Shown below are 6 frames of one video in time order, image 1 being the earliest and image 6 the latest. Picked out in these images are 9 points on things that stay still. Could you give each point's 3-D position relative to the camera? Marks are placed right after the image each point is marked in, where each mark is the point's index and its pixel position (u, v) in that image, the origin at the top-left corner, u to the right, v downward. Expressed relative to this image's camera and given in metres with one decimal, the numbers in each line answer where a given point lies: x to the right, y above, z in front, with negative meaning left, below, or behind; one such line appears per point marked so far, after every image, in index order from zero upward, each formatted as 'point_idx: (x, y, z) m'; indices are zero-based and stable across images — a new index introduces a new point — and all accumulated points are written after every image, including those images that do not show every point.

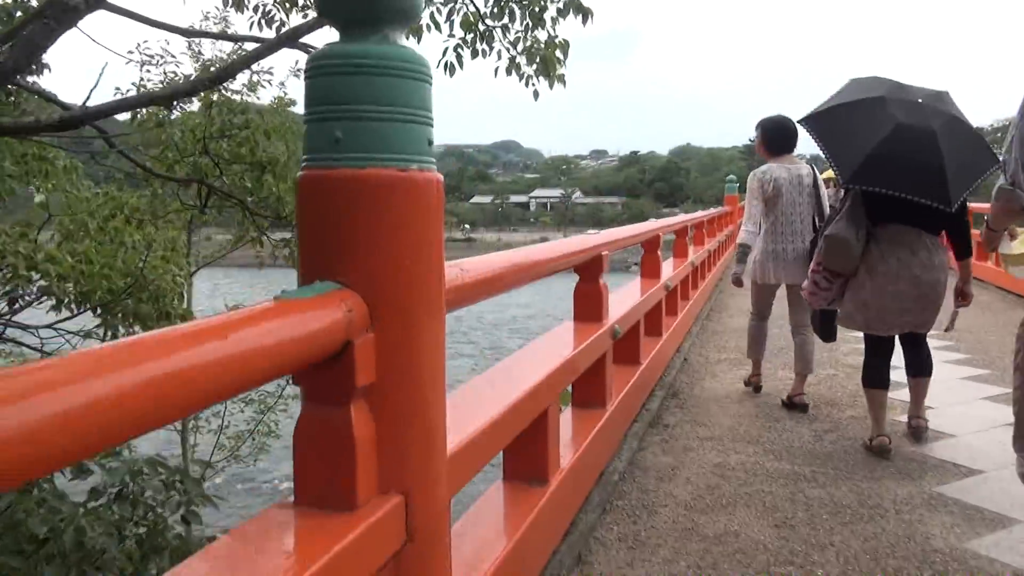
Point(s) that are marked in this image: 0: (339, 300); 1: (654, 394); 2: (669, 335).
0: (-0.3, 0.0, +1.1) m
1: (+0.7, -0.5, +3.9) m
2: (+0.9, -0.3, +4.7) m
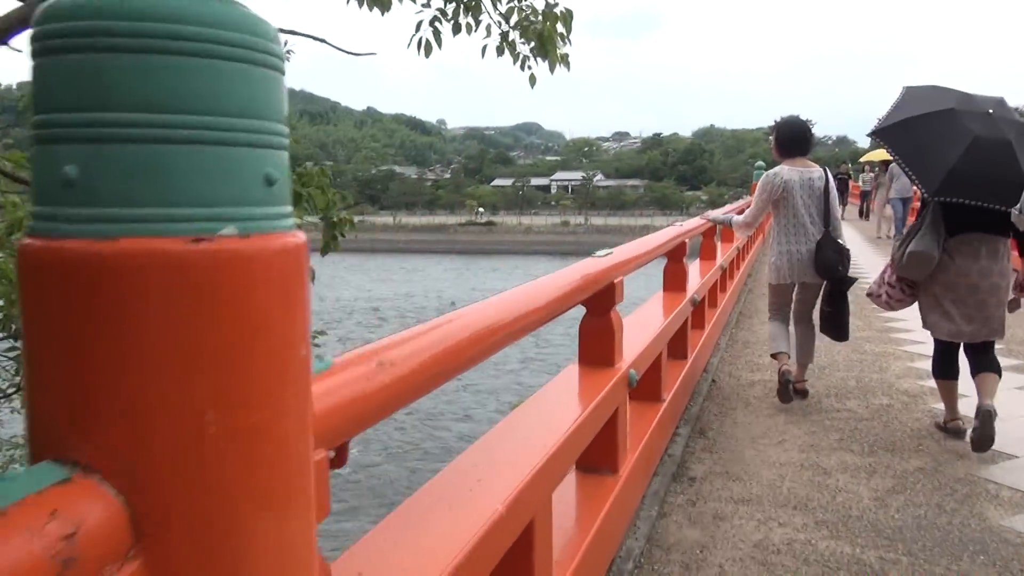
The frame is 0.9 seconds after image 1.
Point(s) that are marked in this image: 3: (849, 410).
0: (-0.3, -0.2, +0.6) m
1: (+0.7, -0.6, +3.3) m
2: (+1.0, -0.3, +4.1) m
3: (+1.6, -0.6, +3.7) m
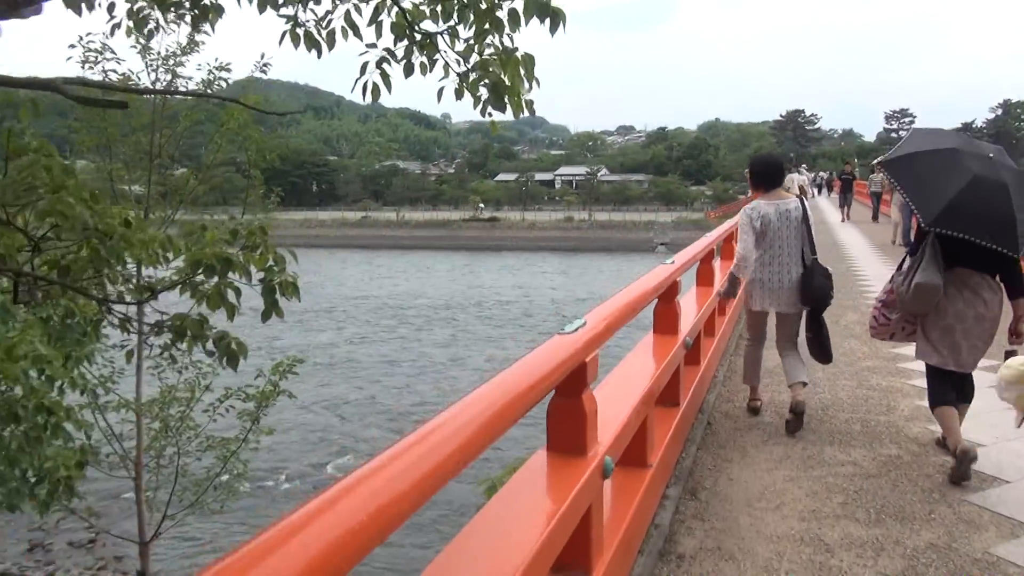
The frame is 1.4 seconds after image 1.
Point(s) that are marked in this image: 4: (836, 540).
0: (-0.4, -0.4, +0.3) m
1: (+0.6, -0.8, +3.1) m
2: (+0.9, -0.5, +3.8) m
3: (+1.5, -0.8, +3.4) m
4: (+1.1, -0.9, +2.7) m
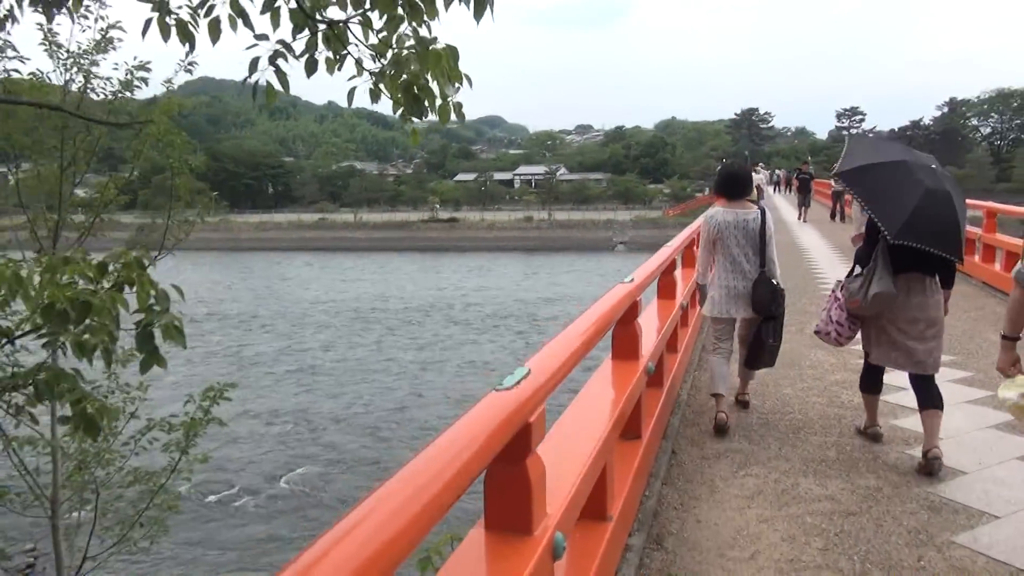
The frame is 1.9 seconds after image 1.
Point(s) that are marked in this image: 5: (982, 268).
0: (-0.5, -0.5, -0.1) m
1: (+0.4, -0.9, +2.7) m
2: (+0.6, -0.6, +3.5) m
3: (+1.3, -0.8, +3.1) m
4: (+0.9, -0.9, +2.4) m
5: (+5.2, +0.2, +8.7) m
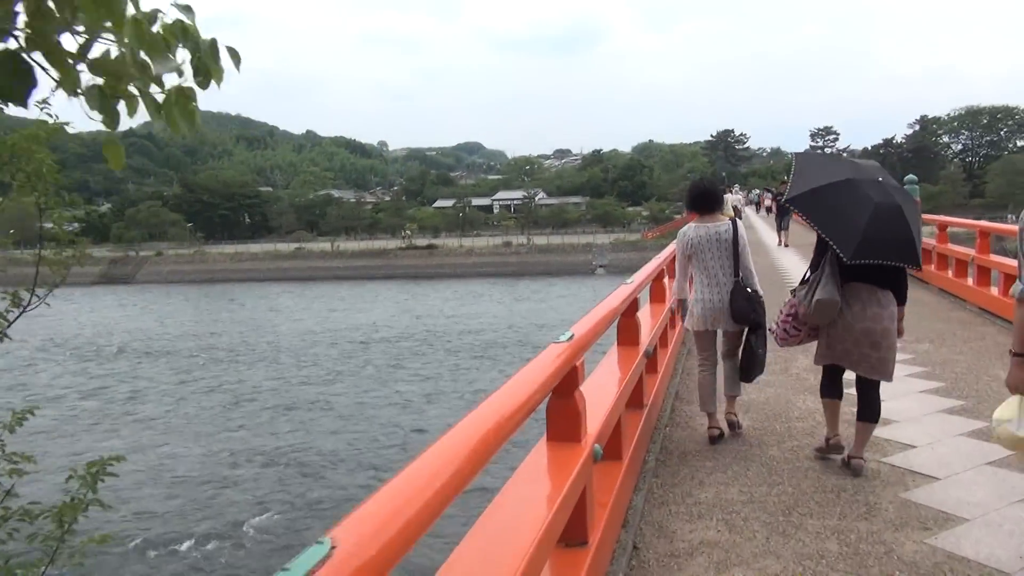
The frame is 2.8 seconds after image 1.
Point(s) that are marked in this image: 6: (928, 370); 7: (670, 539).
0: (-0.7, -0.6, -0.9) m
1: (+0.1, -1.1, +2.0) m
2: (+0.3, -0.8, +2.8) m
3: (+1.0, -1.0, +2.4) m
4: (+0.7, -1.1, +1.7) m
5: (+4.7, 0.0, +8.0) m
6: (+2.9, -0.6, +5.4) m
7: (+0.6, -1.0, +3.1) m
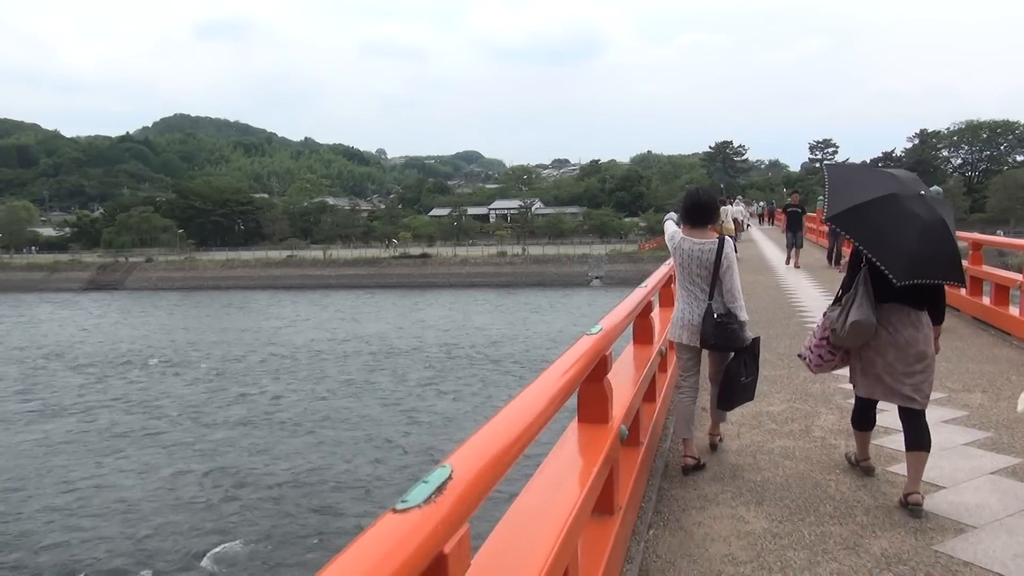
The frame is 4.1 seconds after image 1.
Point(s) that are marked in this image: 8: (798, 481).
0: (-1.0, -0.7, -2.1) m
1: (-0.2, -1.2, +0.7) m
2: (0.0, -1.0, +1.5) m
3: (+0.7, -1.2, +1.2) m
4: (+0.4, -1.2, +0.4) m
5: (+4.4, -0.3, +6.8) m
6: (+2.5, -0.8, +4.2) m
7: (+0.3, -1.1, +1.8) m
8: (+1.3, -0.9, +3.7) m
